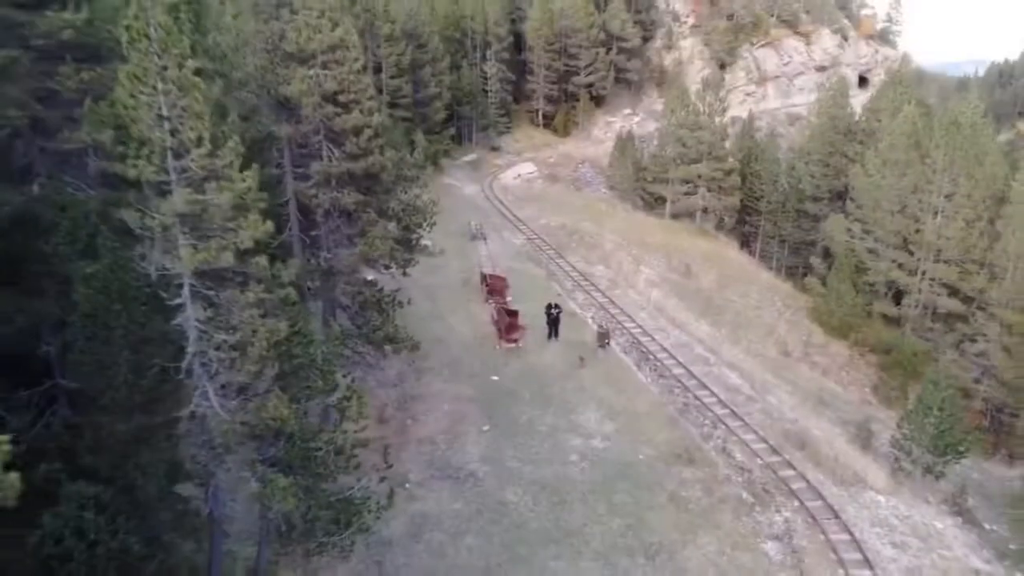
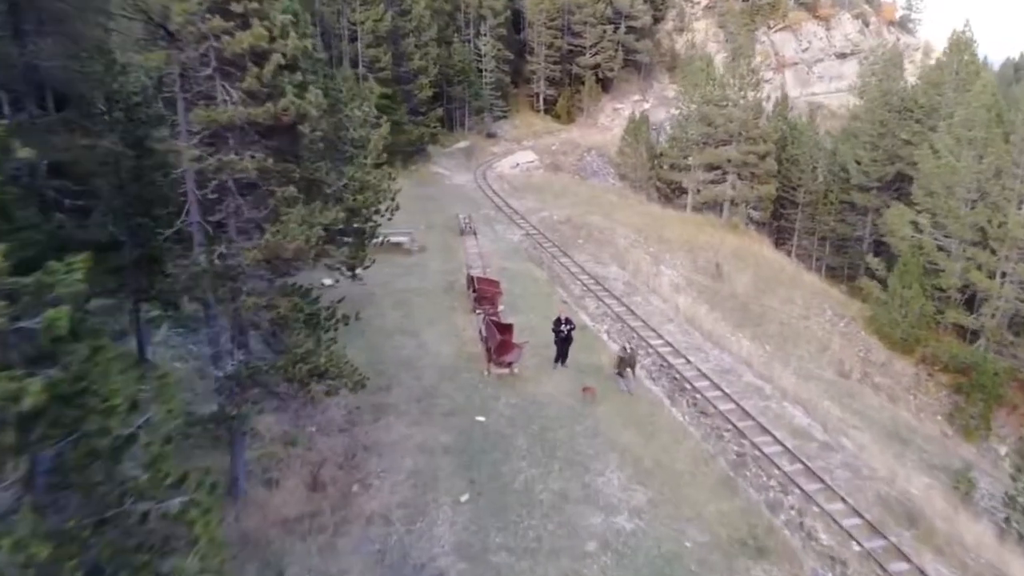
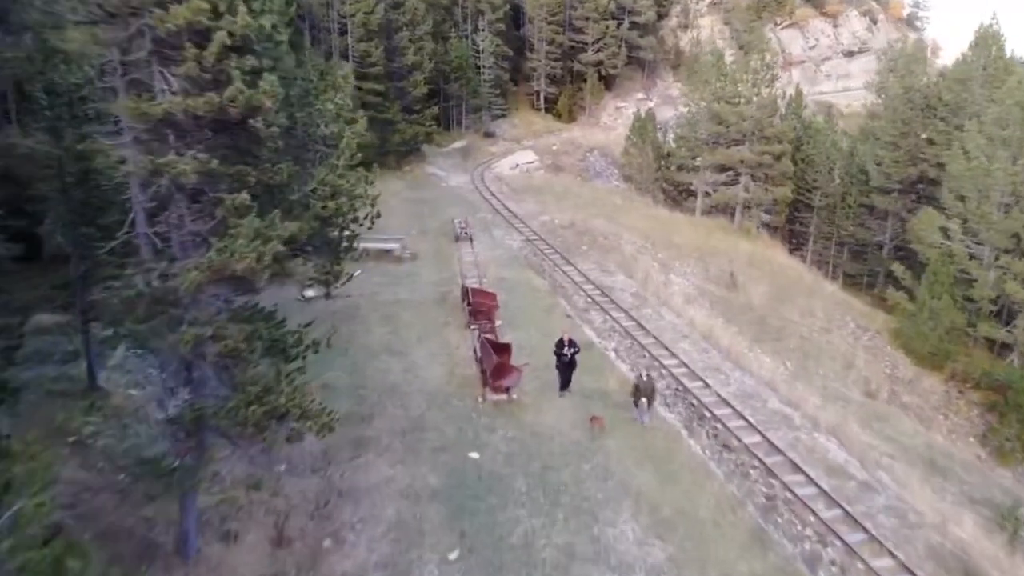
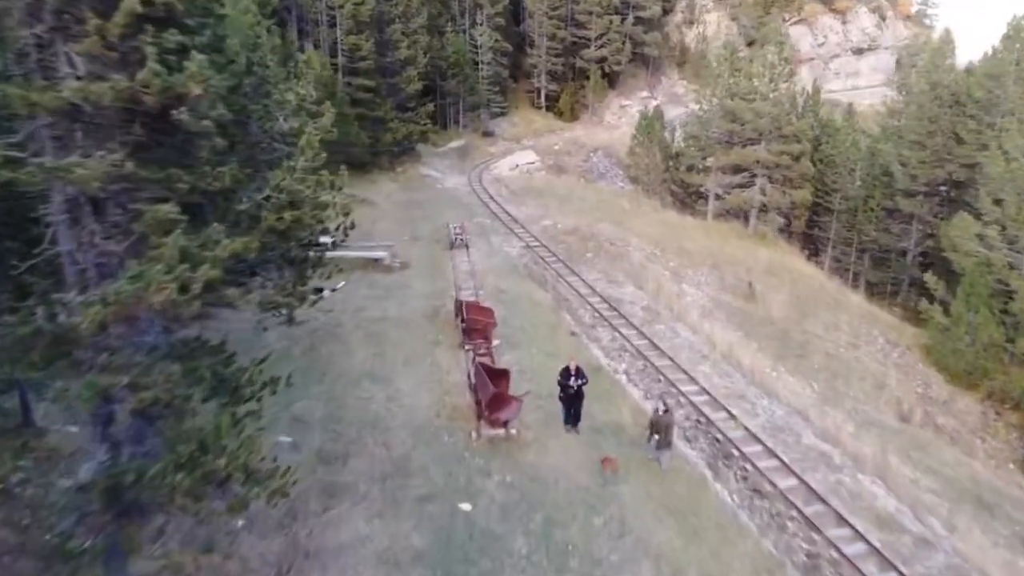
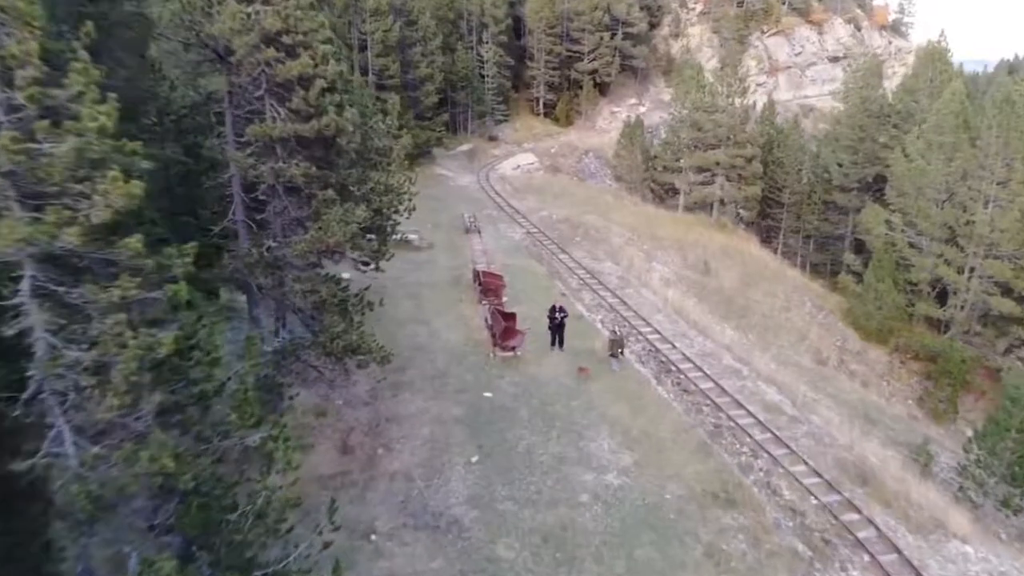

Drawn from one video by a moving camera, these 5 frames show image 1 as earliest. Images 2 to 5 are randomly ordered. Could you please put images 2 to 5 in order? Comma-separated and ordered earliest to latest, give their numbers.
5, 2, 3, 4
